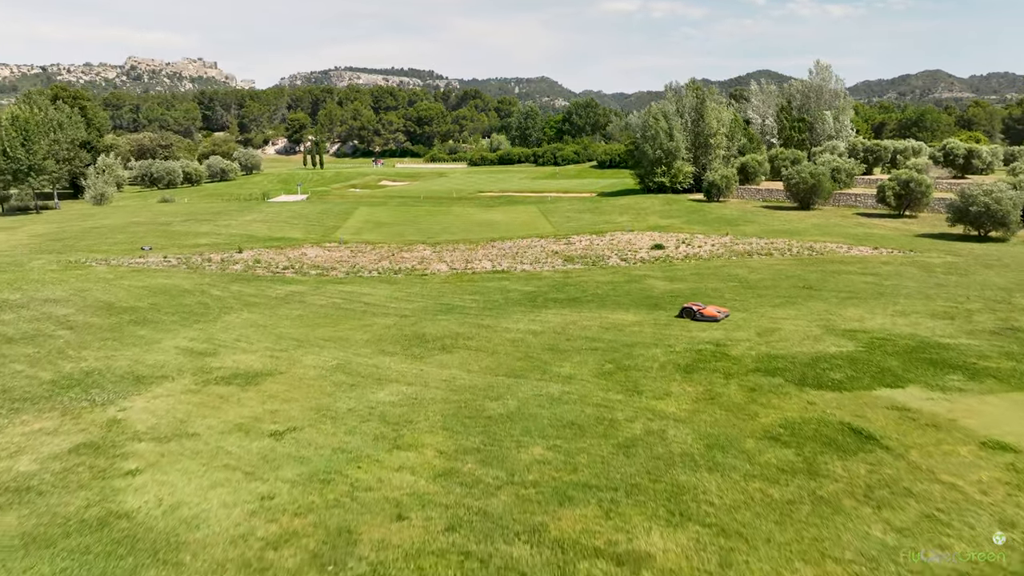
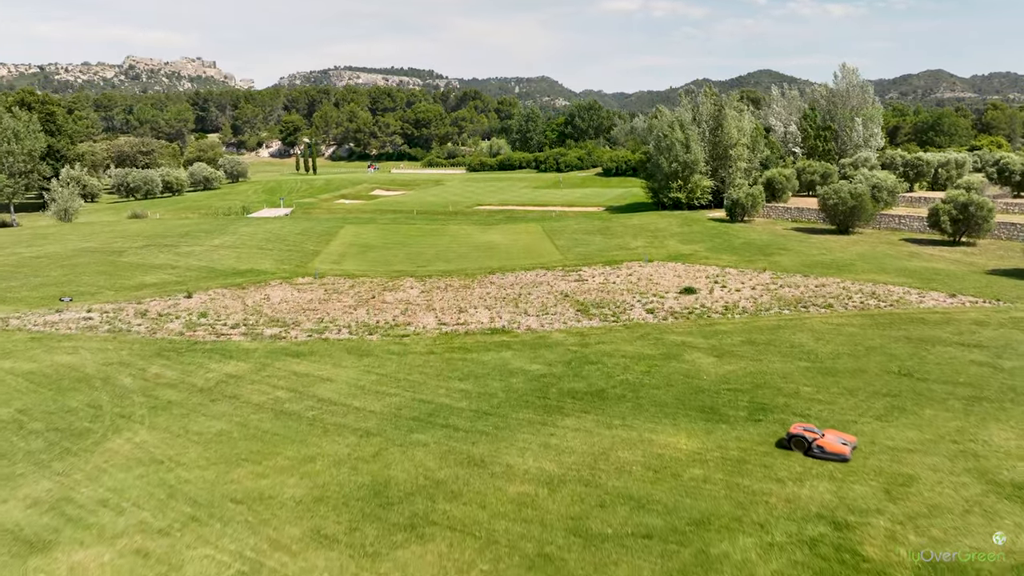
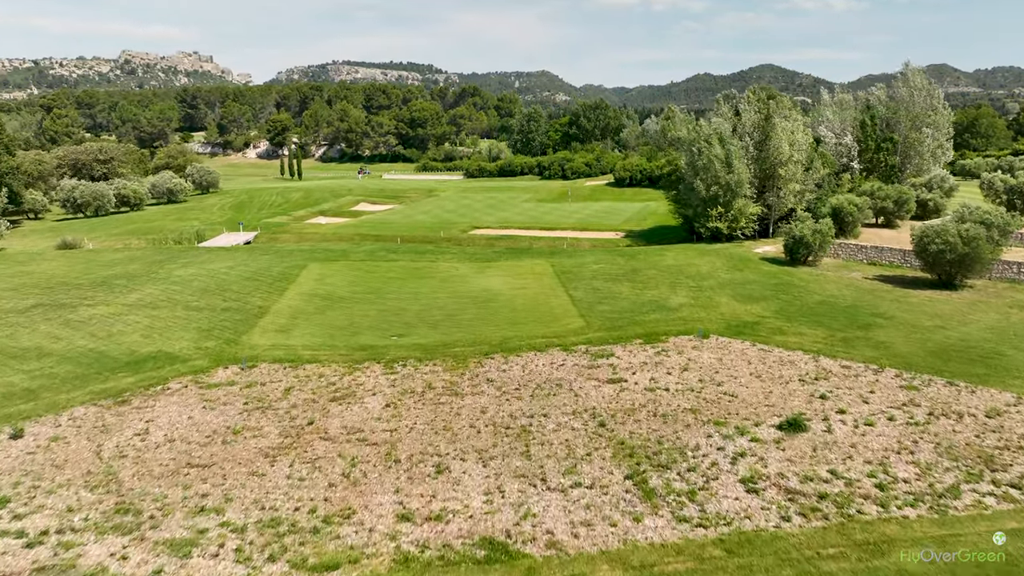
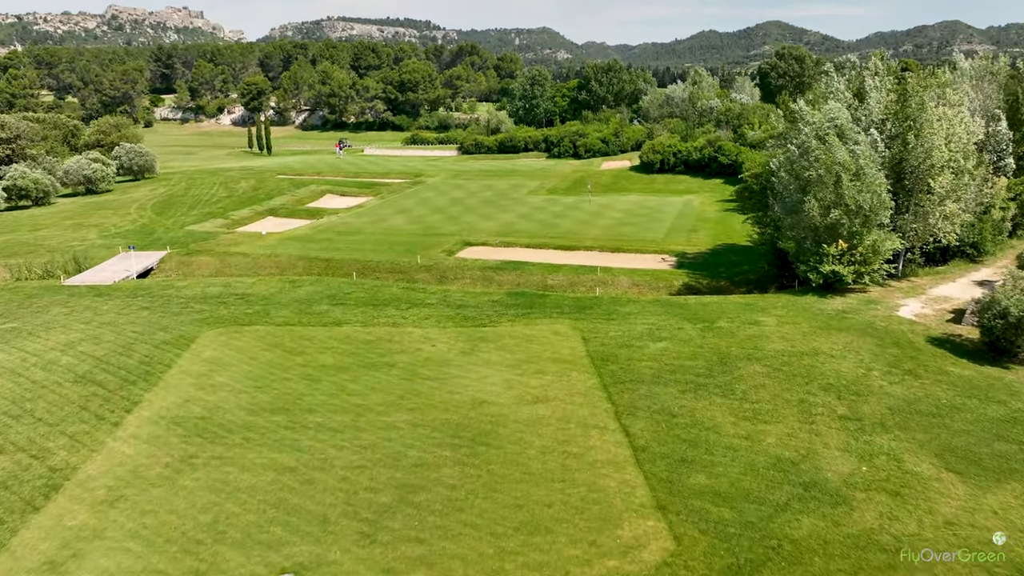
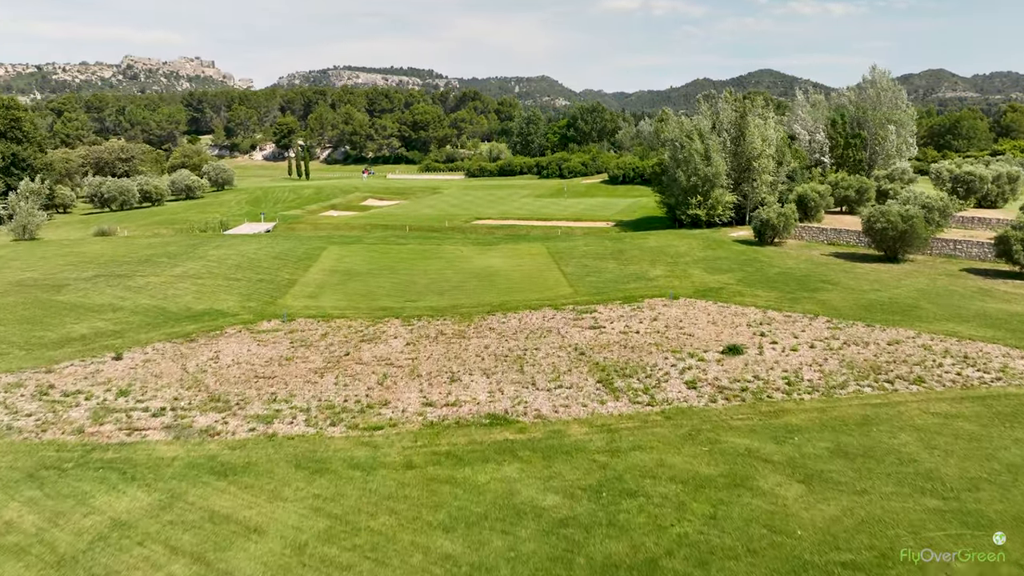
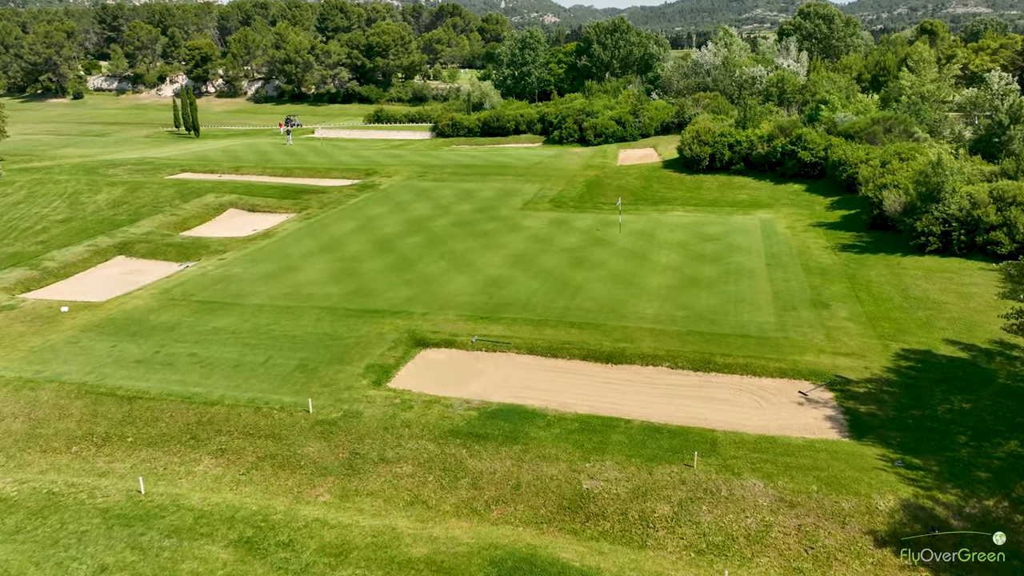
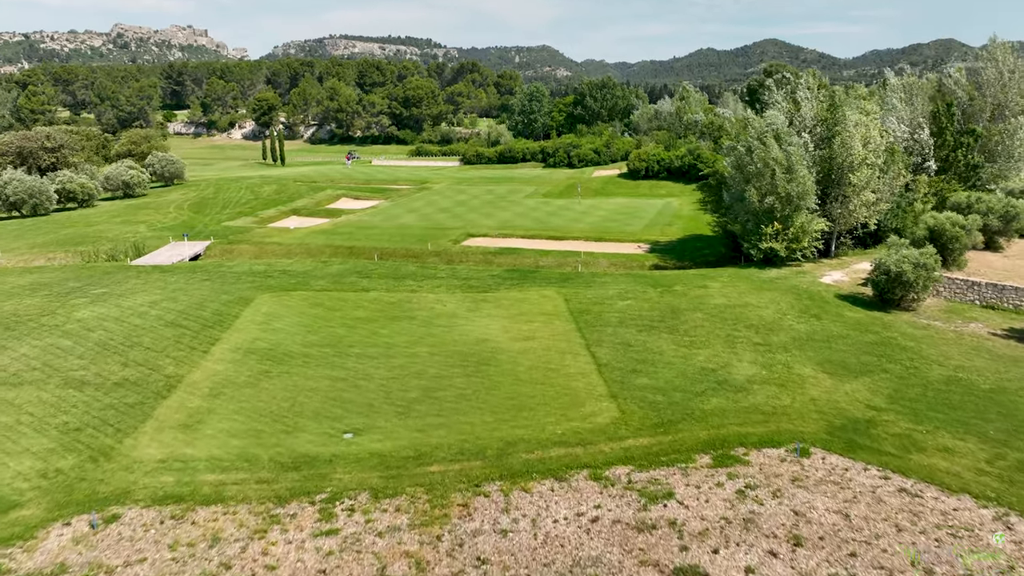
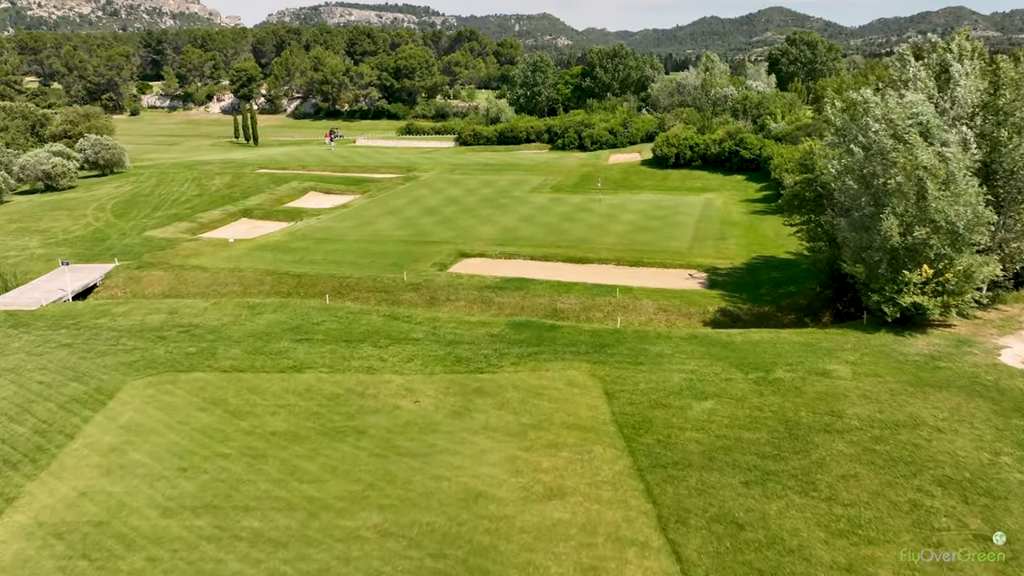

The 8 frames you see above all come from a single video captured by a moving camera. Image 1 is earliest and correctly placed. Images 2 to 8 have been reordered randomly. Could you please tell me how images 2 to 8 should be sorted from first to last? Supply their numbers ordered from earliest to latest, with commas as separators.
2, 5, 3, 7, 4, 8, 6
